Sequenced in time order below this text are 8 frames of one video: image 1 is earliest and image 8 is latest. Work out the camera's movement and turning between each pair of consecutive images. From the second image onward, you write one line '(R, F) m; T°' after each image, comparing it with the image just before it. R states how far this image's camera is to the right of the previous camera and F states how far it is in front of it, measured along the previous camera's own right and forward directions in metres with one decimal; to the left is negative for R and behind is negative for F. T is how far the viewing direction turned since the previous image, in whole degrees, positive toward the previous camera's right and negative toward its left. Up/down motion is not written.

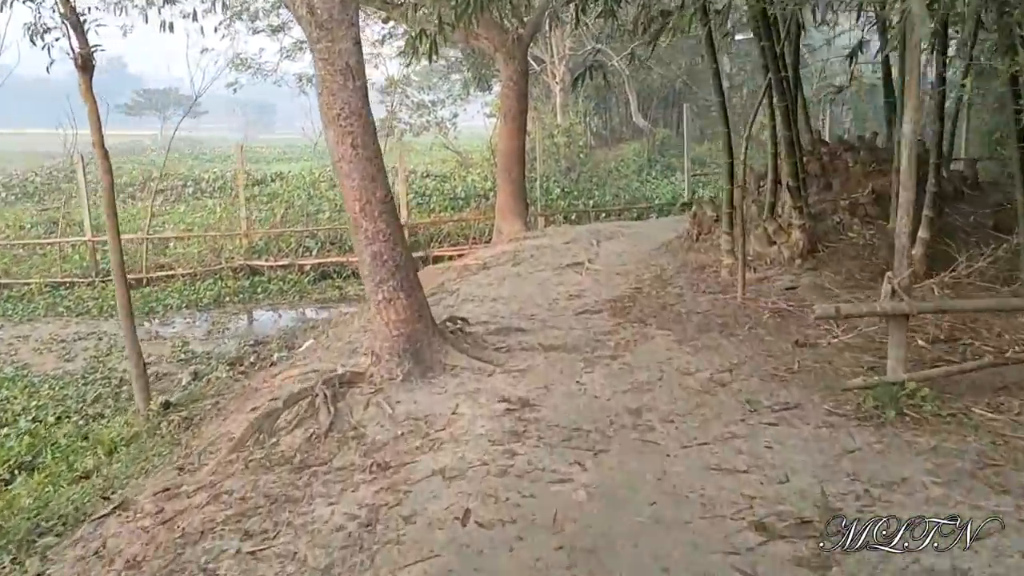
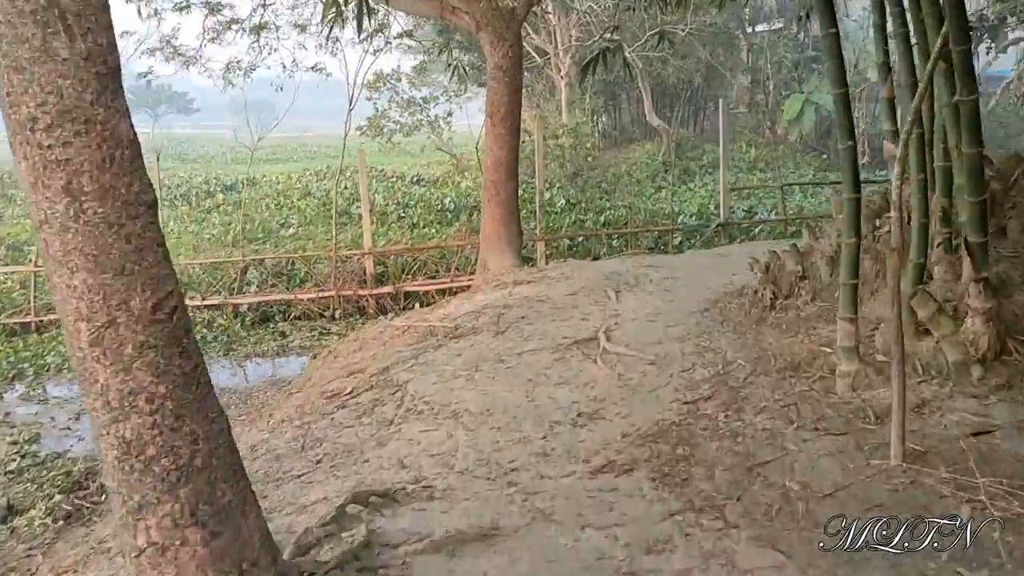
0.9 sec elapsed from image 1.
(+0.1, +1.8) m; 0°
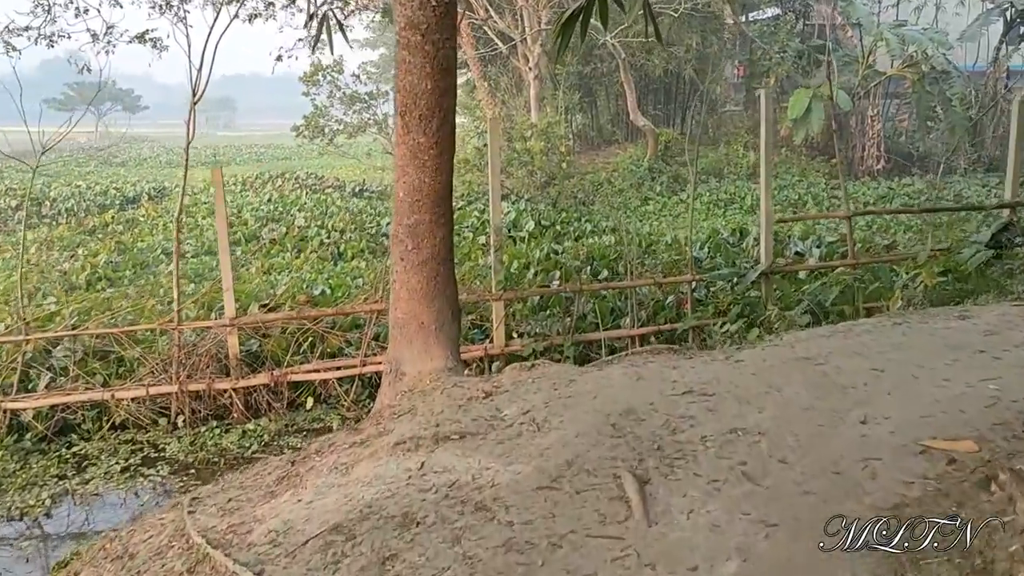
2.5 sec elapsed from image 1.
(+0.2, +2.5) m; +2°
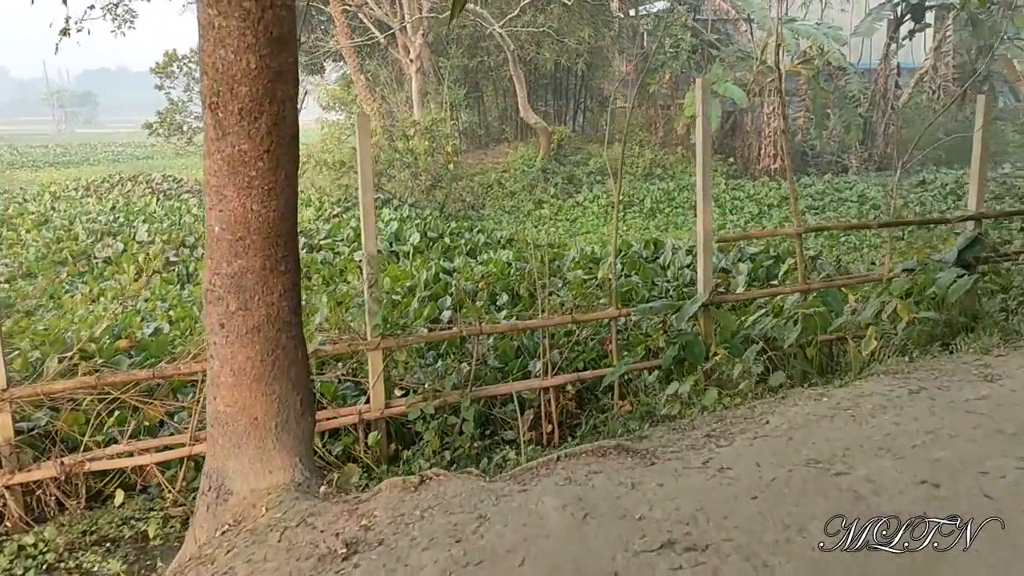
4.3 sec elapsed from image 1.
(0.0, +1.1) m; +7°
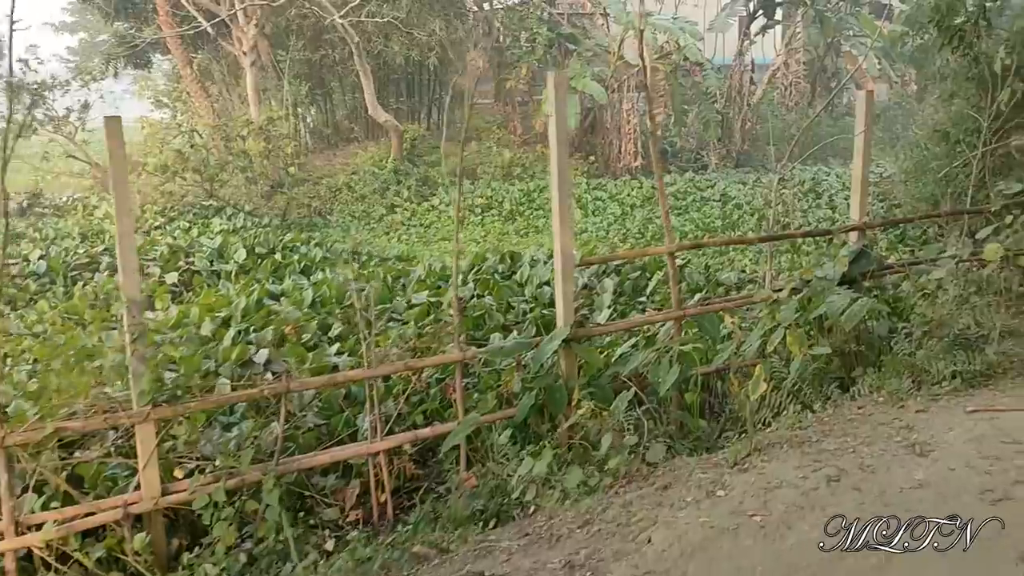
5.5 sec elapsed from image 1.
(+0.2, +0.8) m; +8°
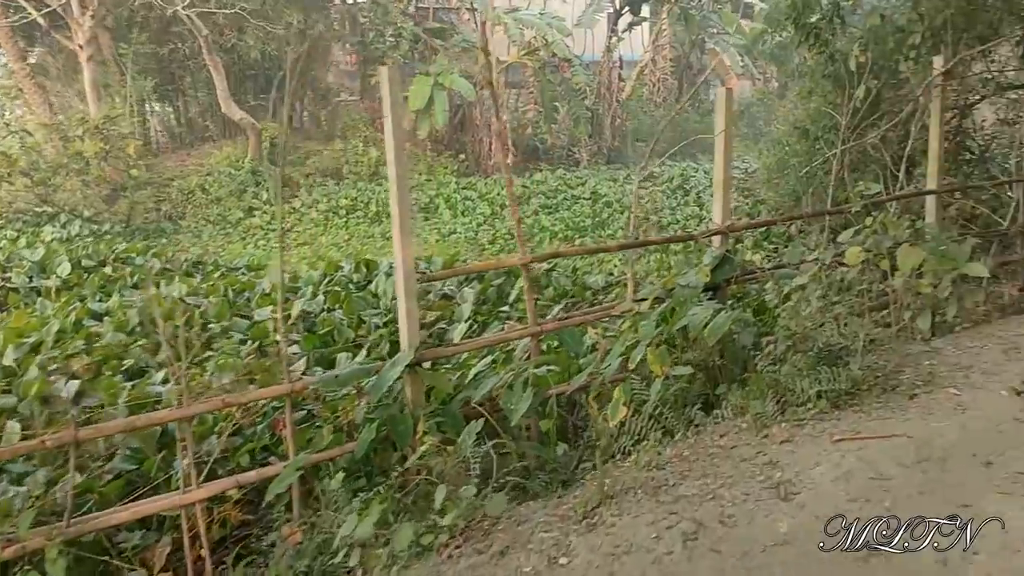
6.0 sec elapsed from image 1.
(+0.2, +0.3) m; +7°
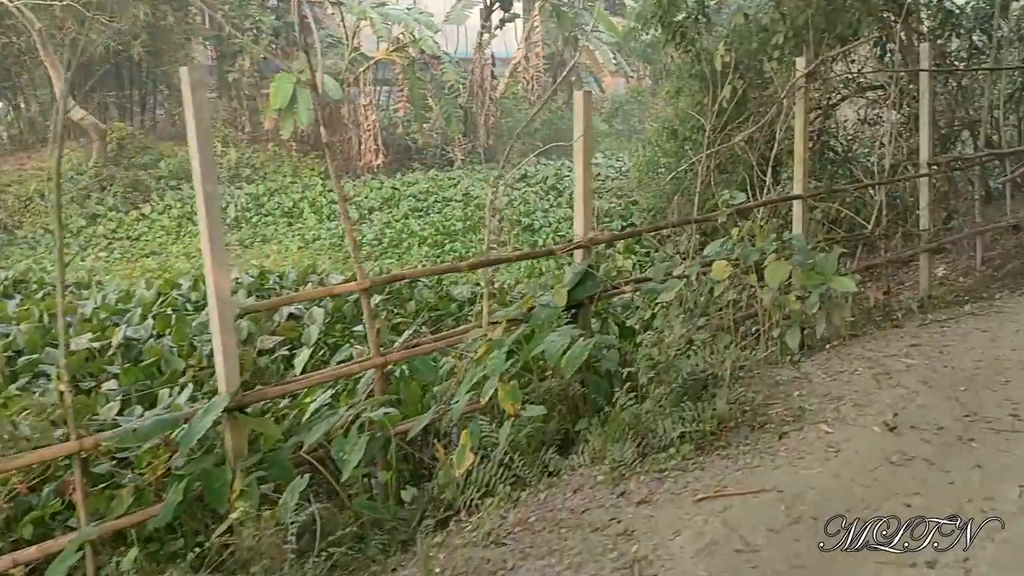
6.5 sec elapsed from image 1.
(+0.2, +0.3) m; +7°
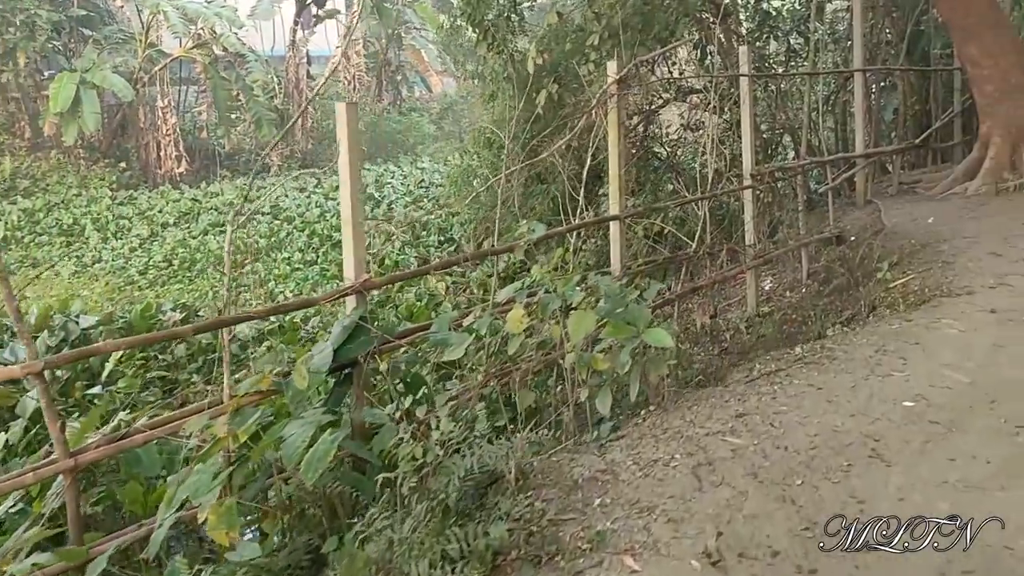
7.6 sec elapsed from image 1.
(+0.3, +0.6) m; +9°
